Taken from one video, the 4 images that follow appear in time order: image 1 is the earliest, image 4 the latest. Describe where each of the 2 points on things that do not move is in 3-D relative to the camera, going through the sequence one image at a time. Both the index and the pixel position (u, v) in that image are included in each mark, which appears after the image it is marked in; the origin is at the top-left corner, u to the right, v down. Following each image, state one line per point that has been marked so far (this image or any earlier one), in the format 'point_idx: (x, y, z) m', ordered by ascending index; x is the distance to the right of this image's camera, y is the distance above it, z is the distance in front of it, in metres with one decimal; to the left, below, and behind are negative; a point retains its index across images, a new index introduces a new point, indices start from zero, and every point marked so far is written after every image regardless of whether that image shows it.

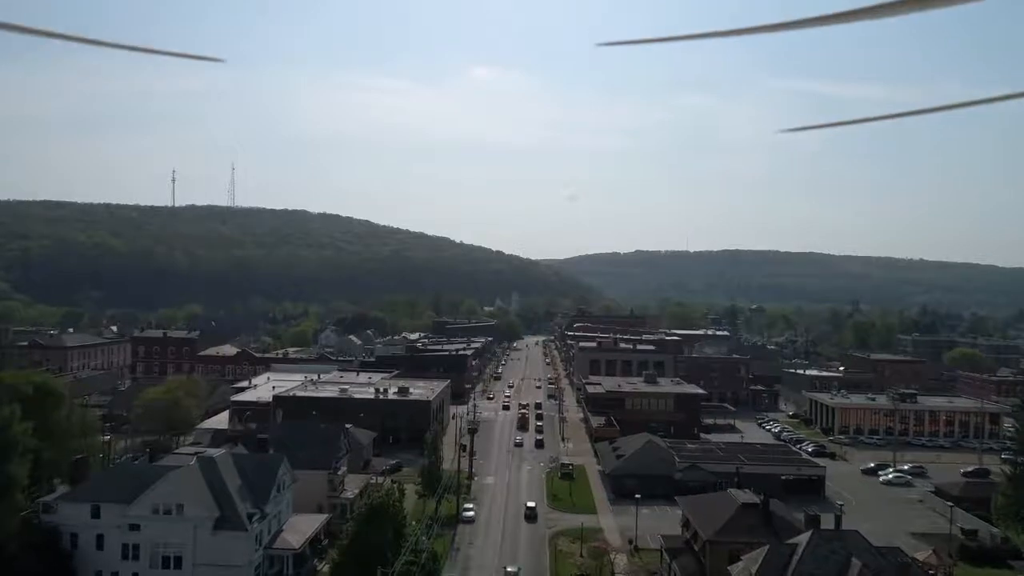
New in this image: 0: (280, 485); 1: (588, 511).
0: (-4.6, -3.9, +14.1) m
1: (+2.0, -5.8, +18.5) m
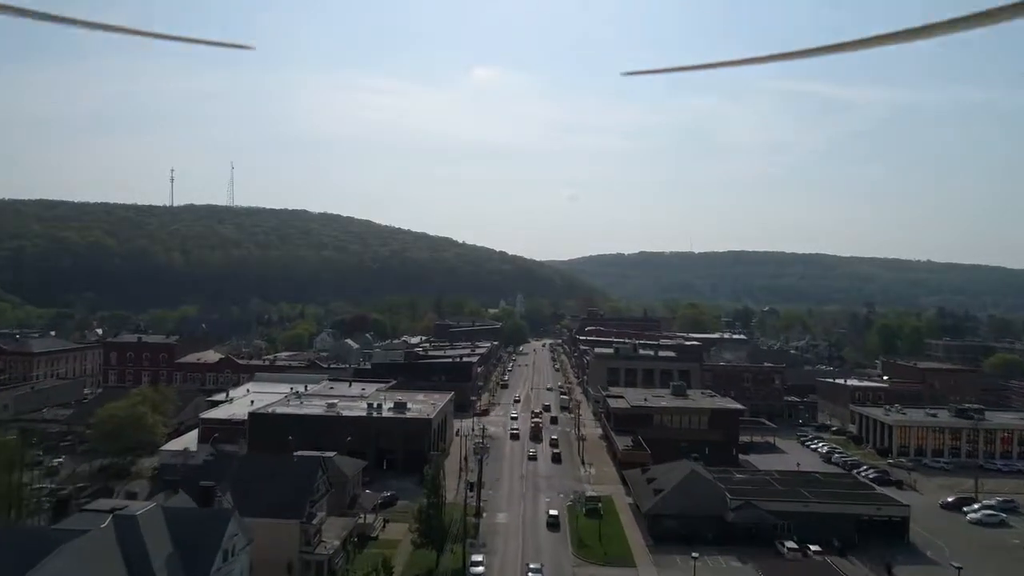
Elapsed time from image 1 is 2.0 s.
0: (-4.3, -3.9, +10.6) m
1: (+2.4, -5.8, +15.0) m
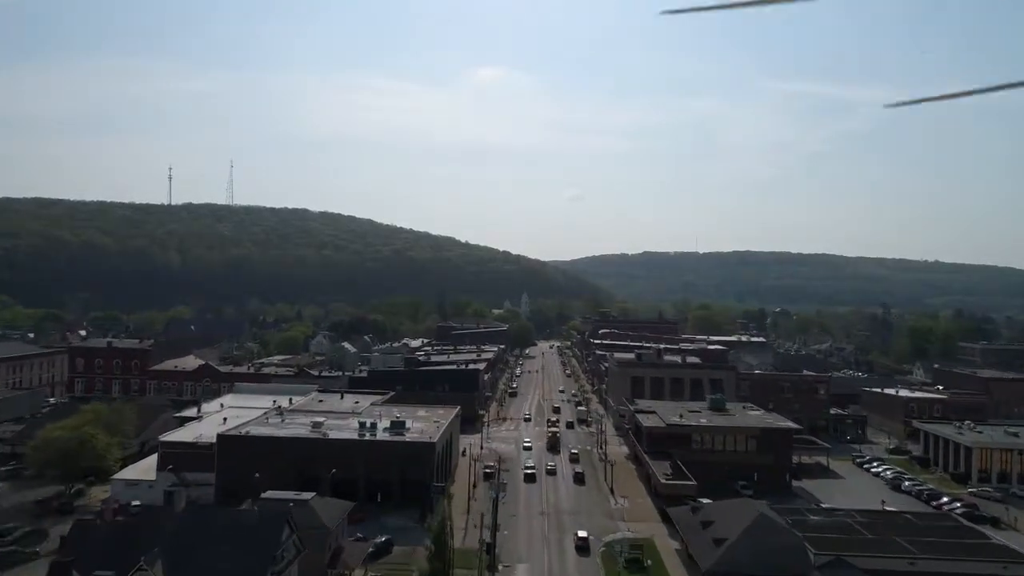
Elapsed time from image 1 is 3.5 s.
0: (-3.8, -3.9, +7.1) m
1: (+2.9, -5.8, +11.5) m
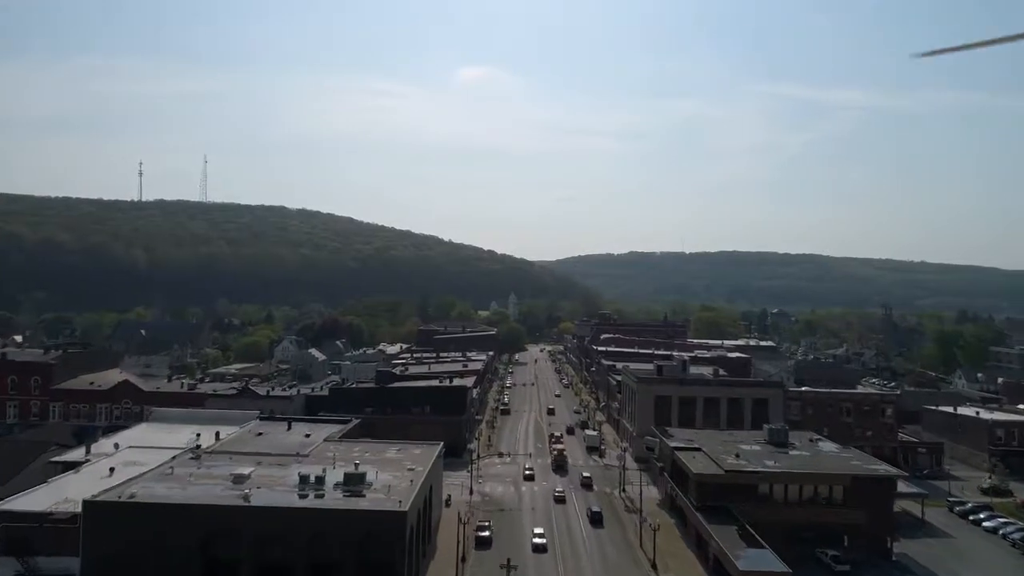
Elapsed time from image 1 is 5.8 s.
0: (-3.4, -3.8, +1.2) m
1: (+3.1, -5.7, +5.8) m
